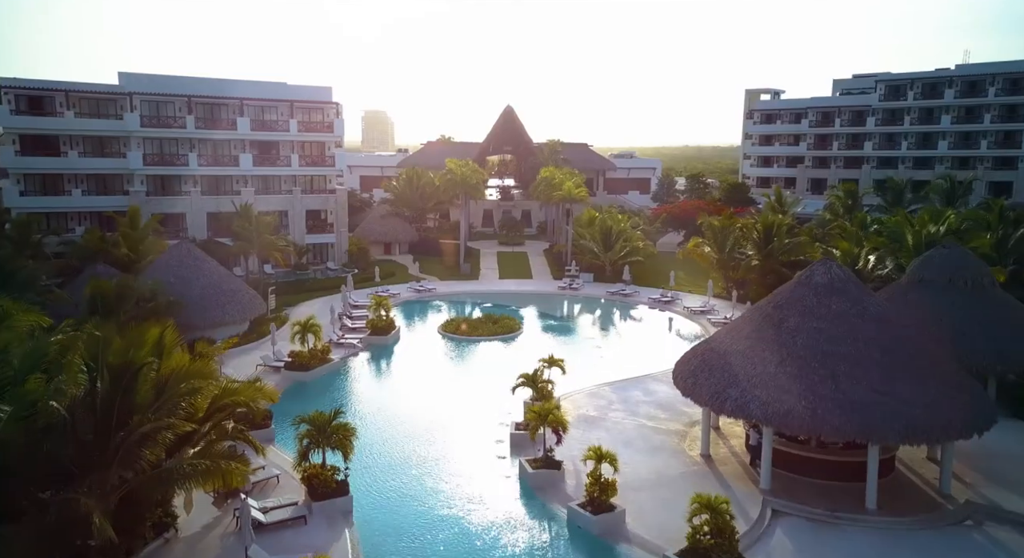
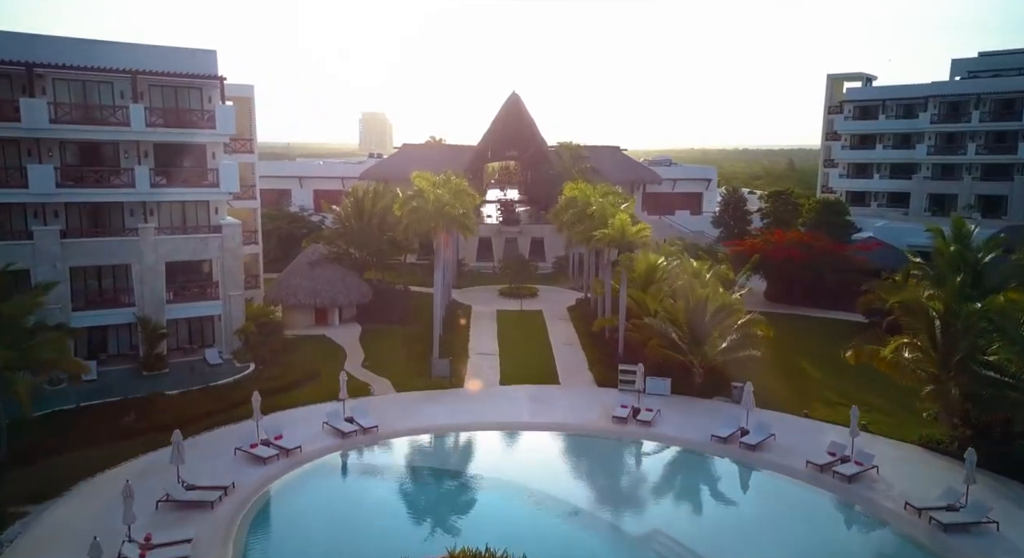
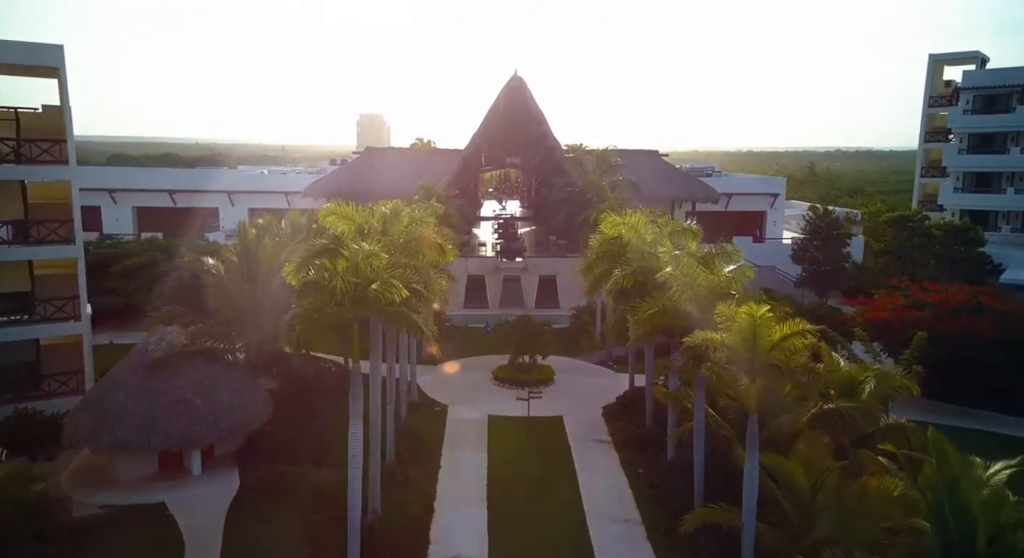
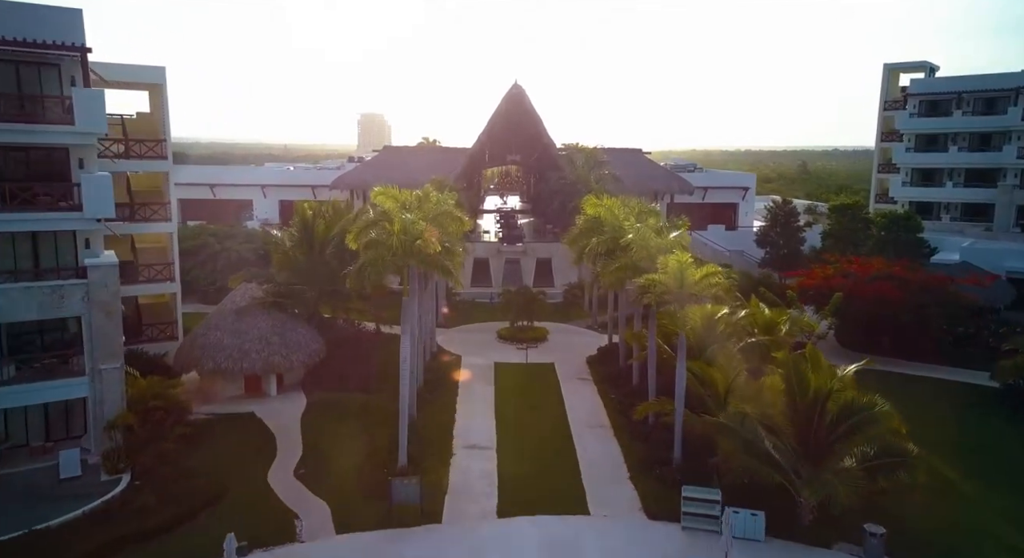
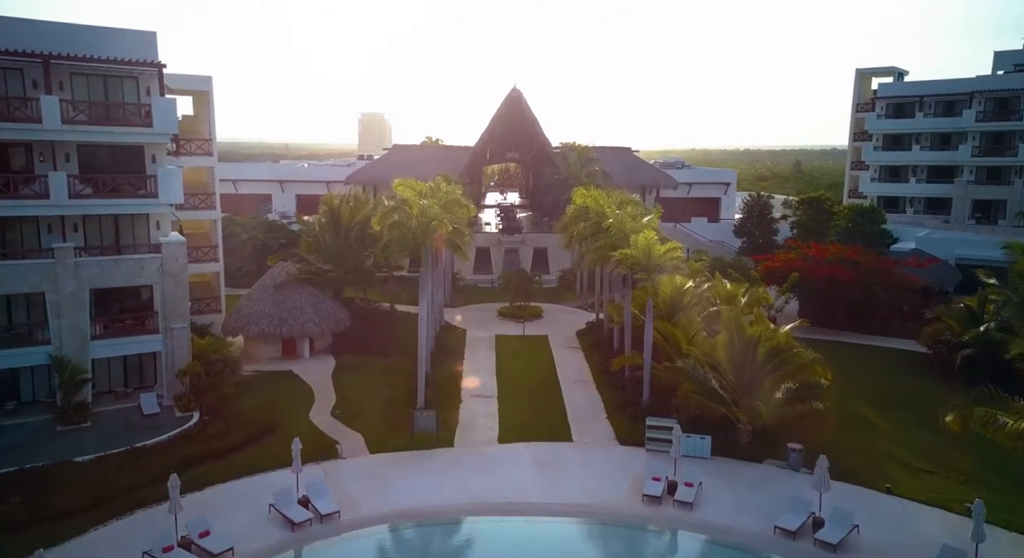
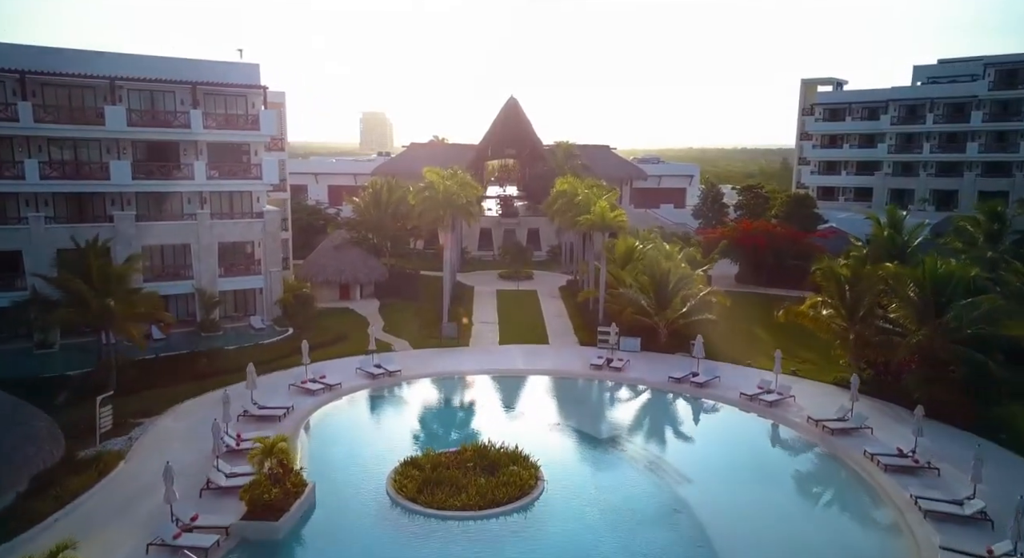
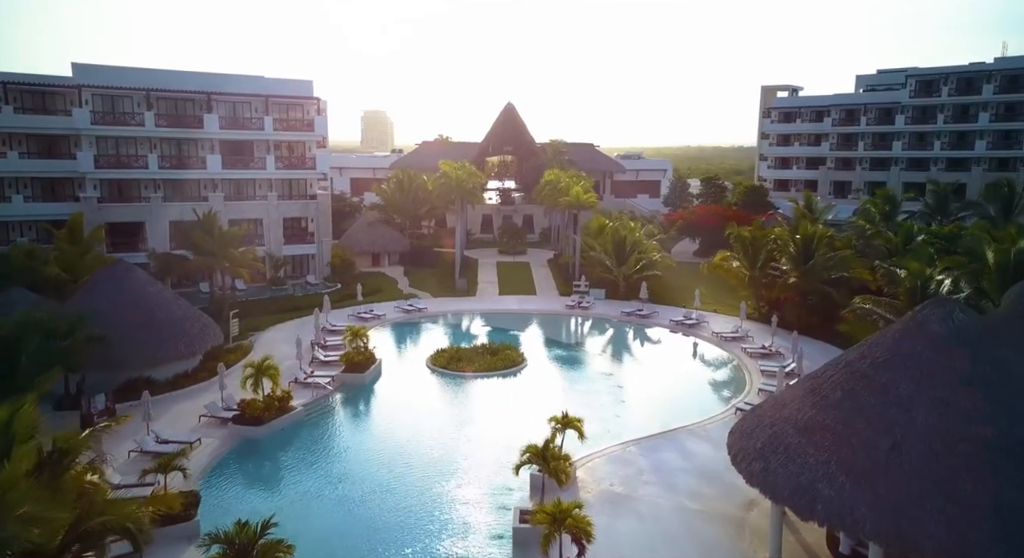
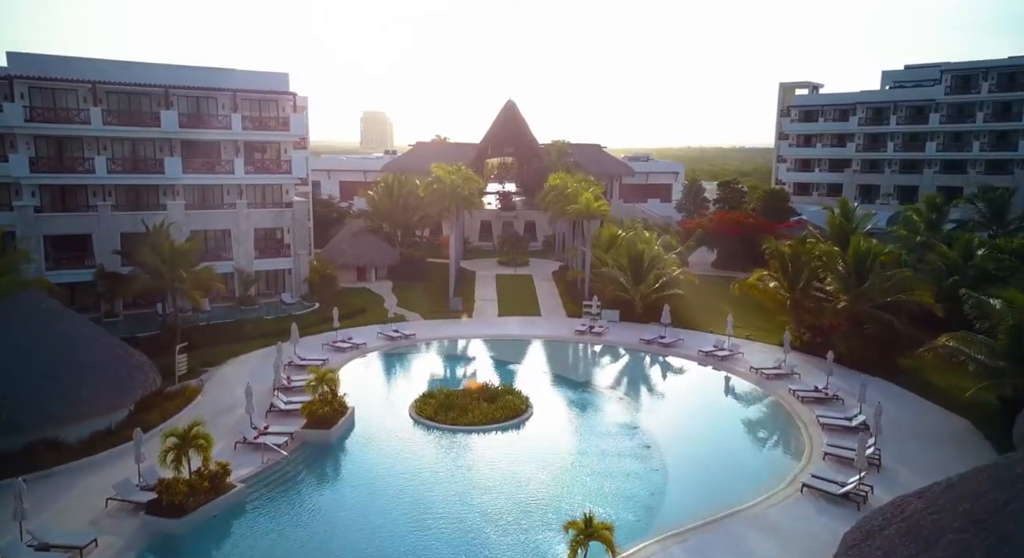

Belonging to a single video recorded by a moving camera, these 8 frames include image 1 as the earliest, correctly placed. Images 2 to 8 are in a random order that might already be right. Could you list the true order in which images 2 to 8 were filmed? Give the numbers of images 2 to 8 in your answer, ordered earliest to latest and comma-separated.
7, 8, 6, 2, 5, 4, 3
